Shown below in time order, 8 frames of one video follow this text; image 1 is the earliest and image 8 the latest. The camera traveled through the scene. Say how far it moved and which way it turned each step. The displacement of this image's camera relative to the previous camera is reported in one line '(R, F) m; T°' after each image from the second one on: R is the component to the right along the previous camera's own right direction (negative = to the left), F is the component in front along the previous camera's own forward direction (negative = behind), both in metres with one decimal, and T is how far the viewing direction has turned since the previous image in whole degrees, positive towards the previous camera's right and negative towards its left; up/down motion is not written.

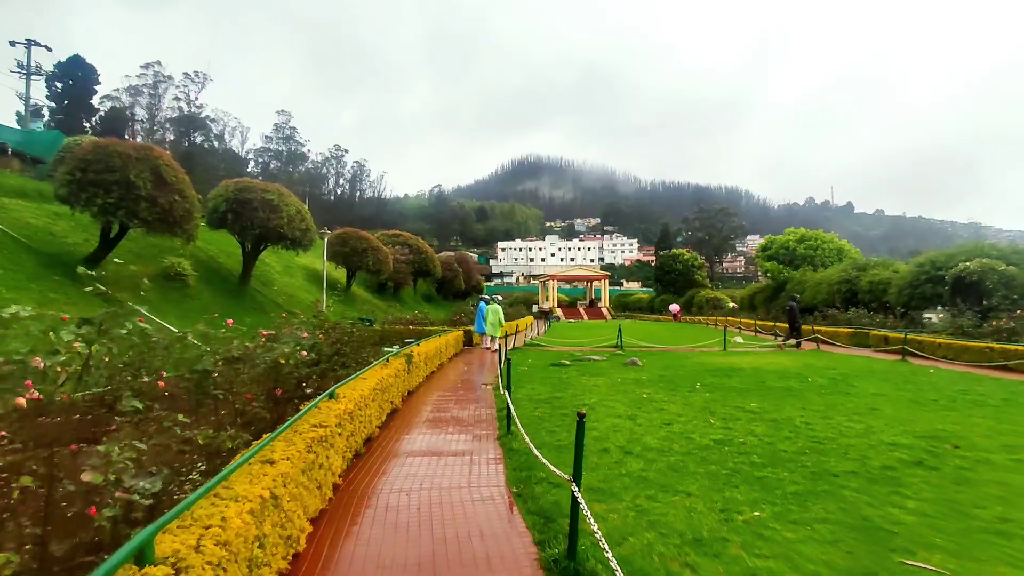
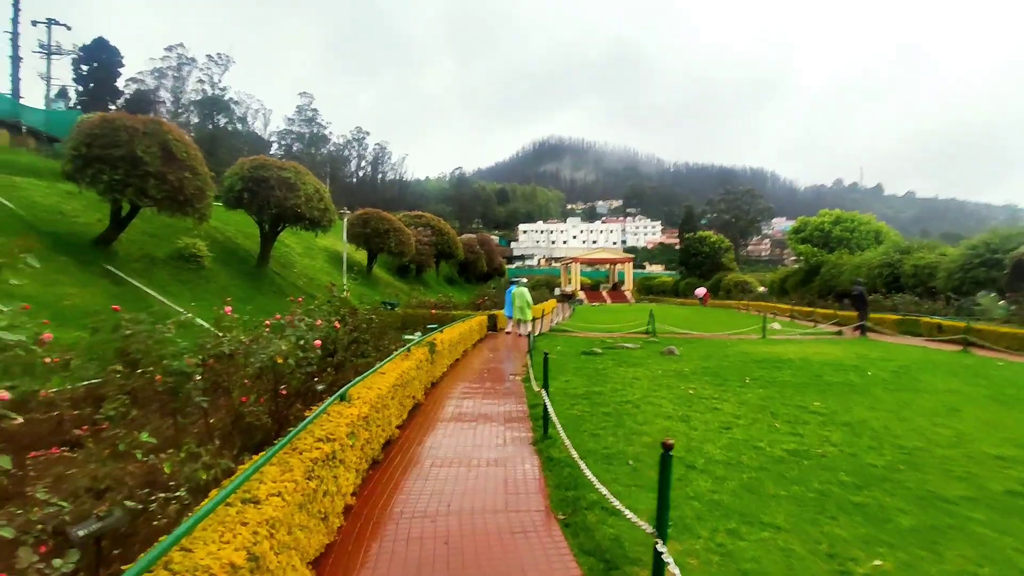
(-0.2, +0.8) m; -2°
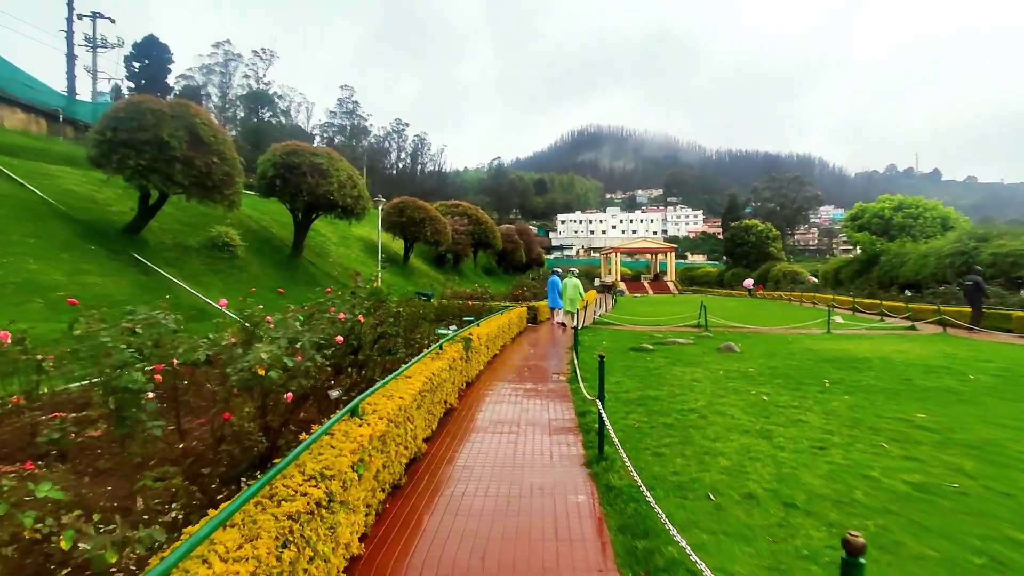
(-0.1, +0.9) m; -4°
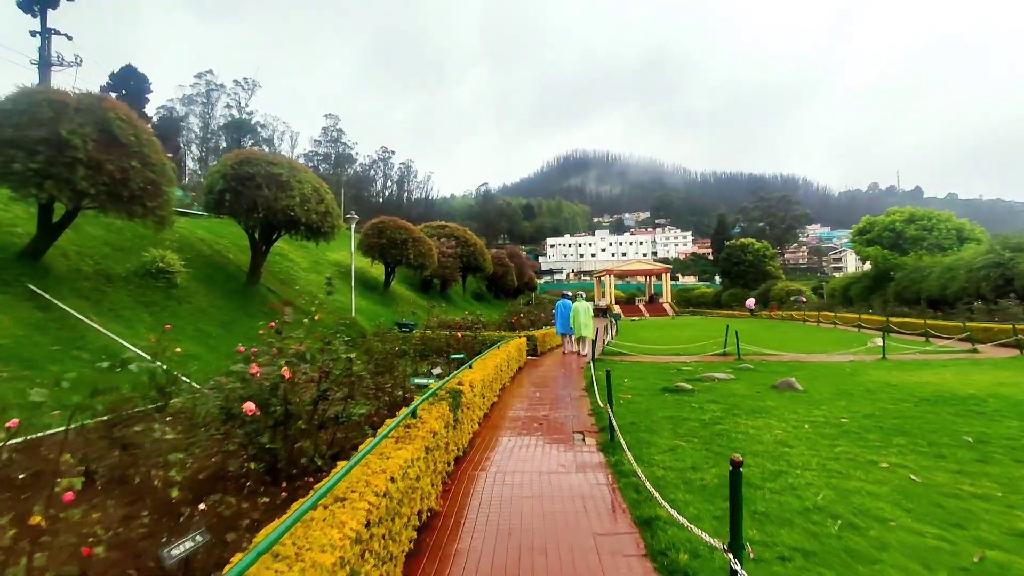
(-0.2, +2.5) m; +1°
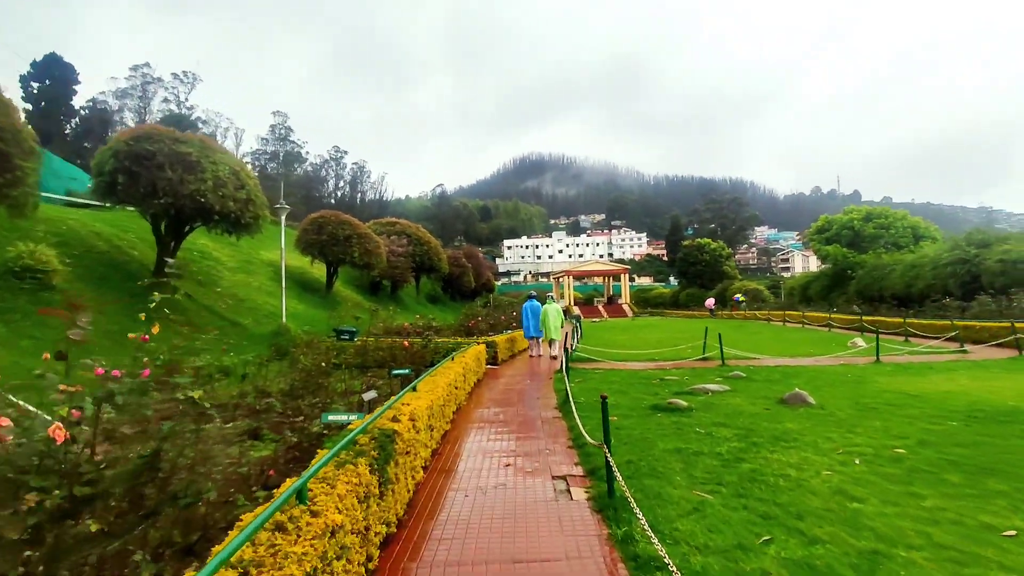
(0.0, +1.8) m; +4°
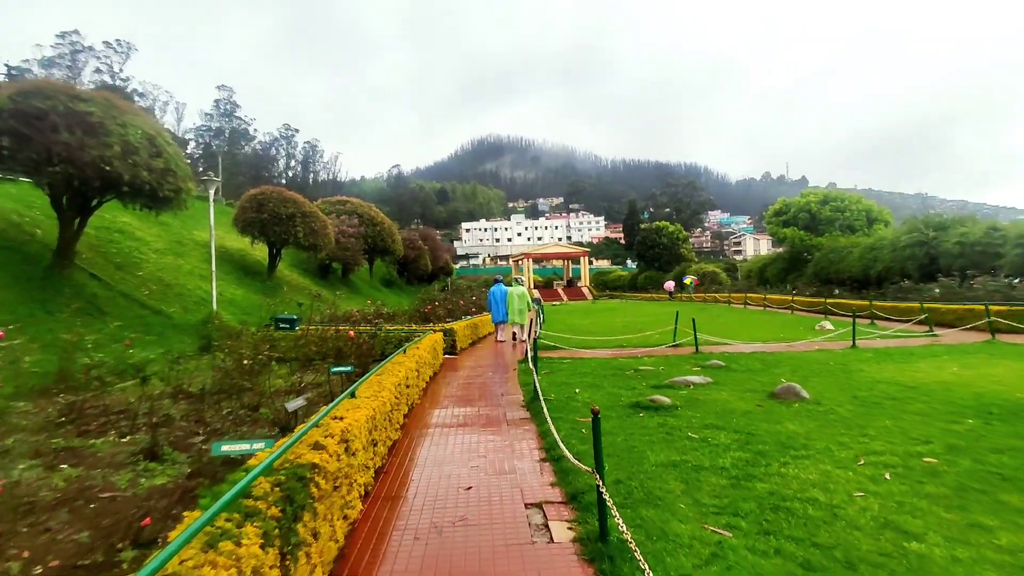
(0.0, +1.1) m; +4°
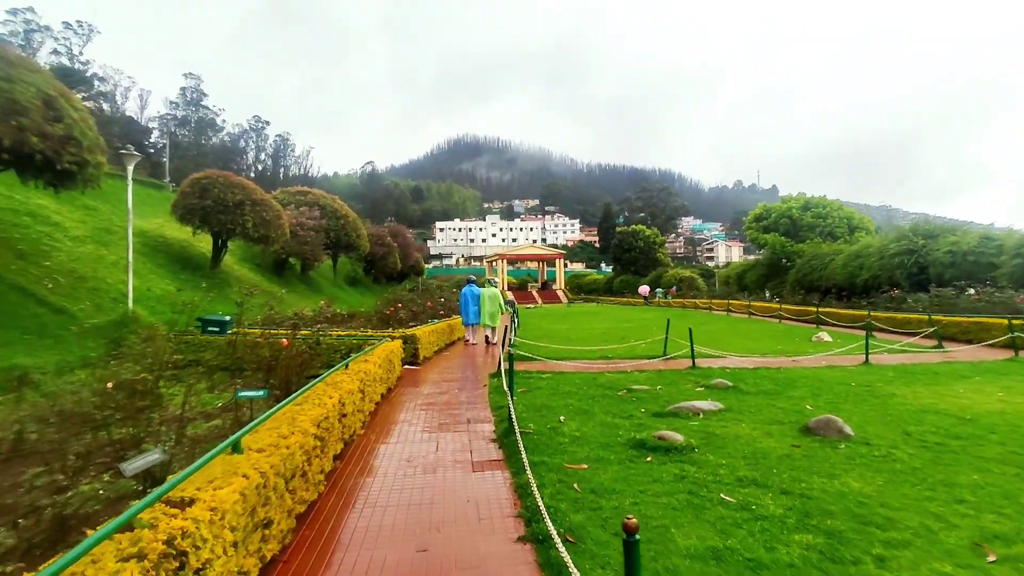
(0.0, +1.6) m; +3°
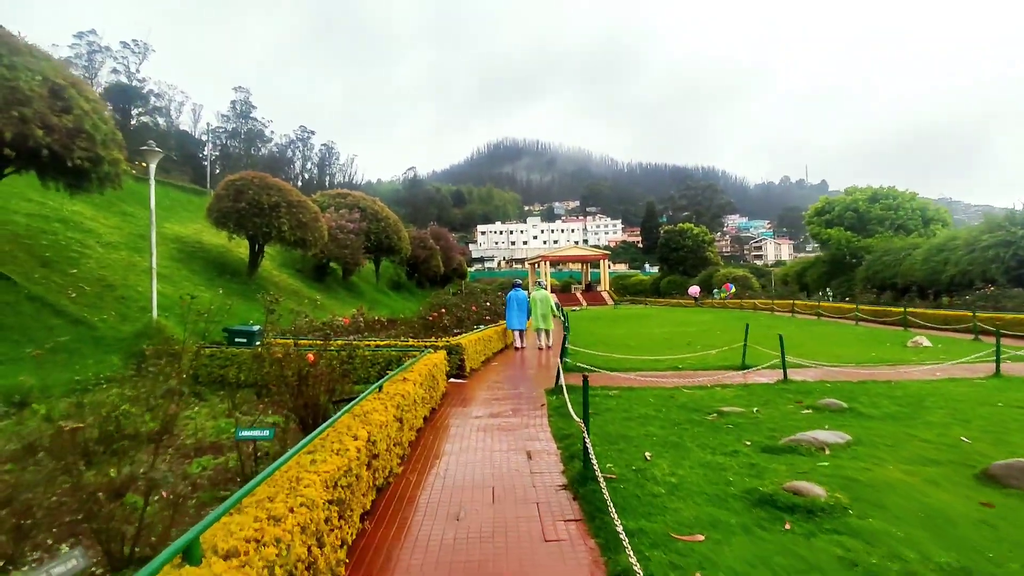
(-0.3, +1.2) m; -4°
